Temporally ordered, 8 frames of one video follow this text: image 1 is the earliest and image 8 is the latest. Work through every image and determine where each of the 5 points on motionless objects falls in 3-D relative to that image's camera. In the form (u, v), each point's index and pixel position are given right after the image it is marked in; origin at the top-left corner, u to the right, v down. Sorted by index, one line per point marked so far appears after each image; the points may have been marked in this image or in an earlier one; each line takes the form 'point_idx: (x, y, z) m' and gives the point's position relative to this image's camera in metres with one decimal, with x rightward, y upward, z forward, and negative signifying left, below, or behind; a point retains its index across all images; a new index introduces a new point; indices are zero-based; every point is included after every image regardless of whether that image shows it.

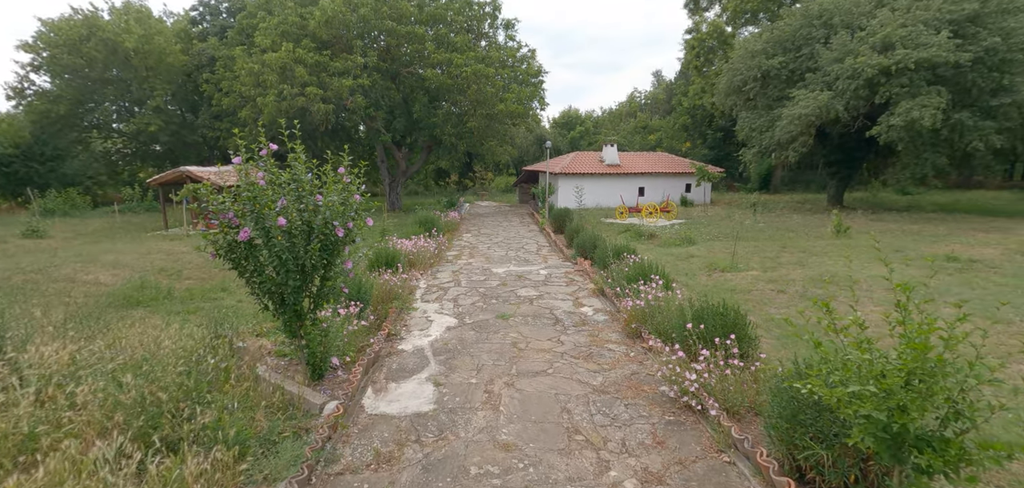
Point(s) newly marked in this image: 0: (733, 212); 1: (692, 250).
0: (+8.7, +1.2, +18.9) m
1: (+4.1, -0.1, +11.0) m
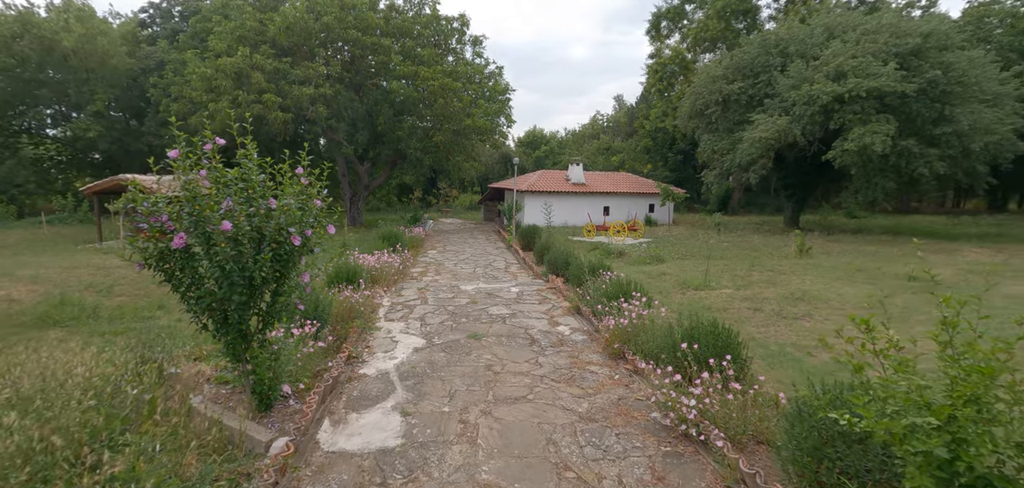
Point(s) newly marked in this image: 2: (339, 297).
0: (+7.4, +0.5, +19.2) m
1: (+3.4, -0.6, +10.9) m
2: (-2.3, -0.7, +6.4) m
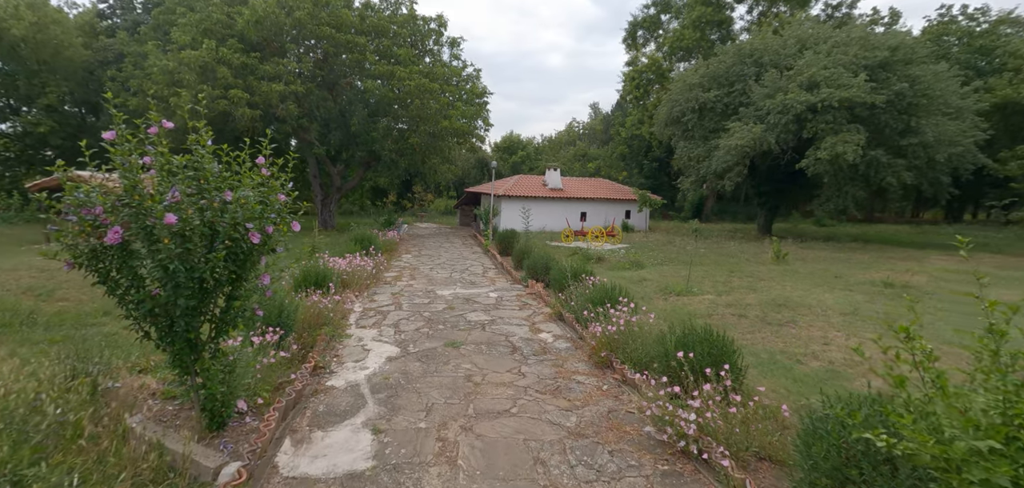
0: (+6.5, +0.2, +19.3) m
1: (+2.9, -0.7, +10.8) m
2: (-2.6, -0.7, +6.0) m
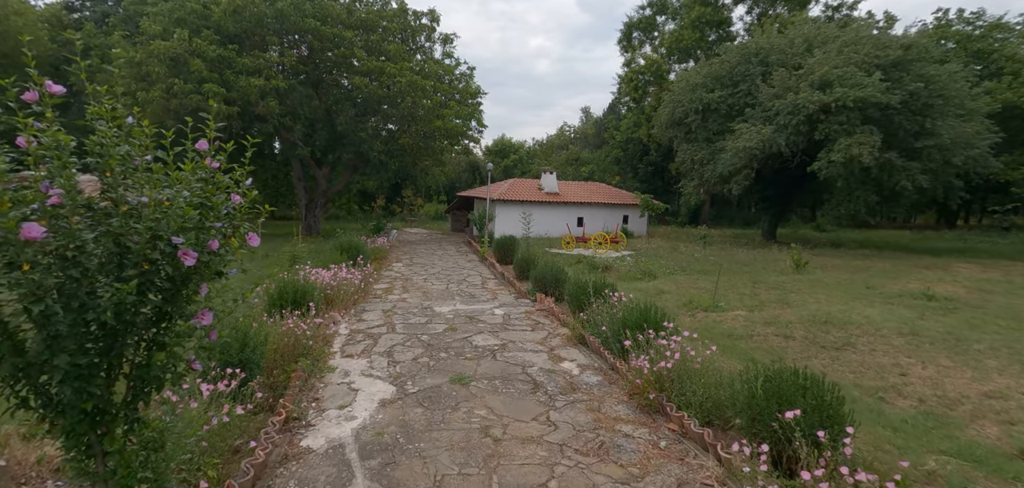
0: (+6.3, 0.0, +18.4) m
1: (+3.0, -0.8, +9.8) m
2: (-2.4, -0.9, +4.9) m
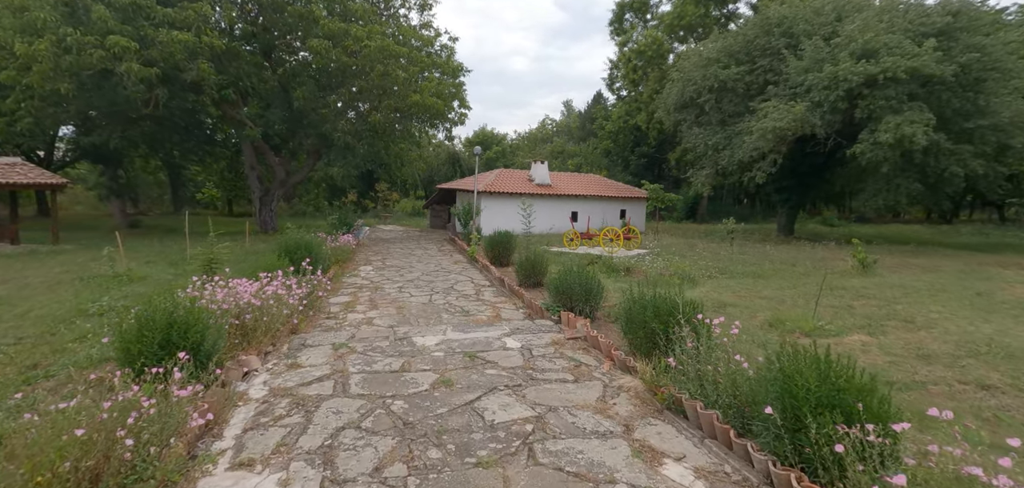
0: (+6.0, +0.1, +16.1) m
1: (+3.1, -0.8, +7.4) m
2: (-2.0, -0.8, +2.2) m
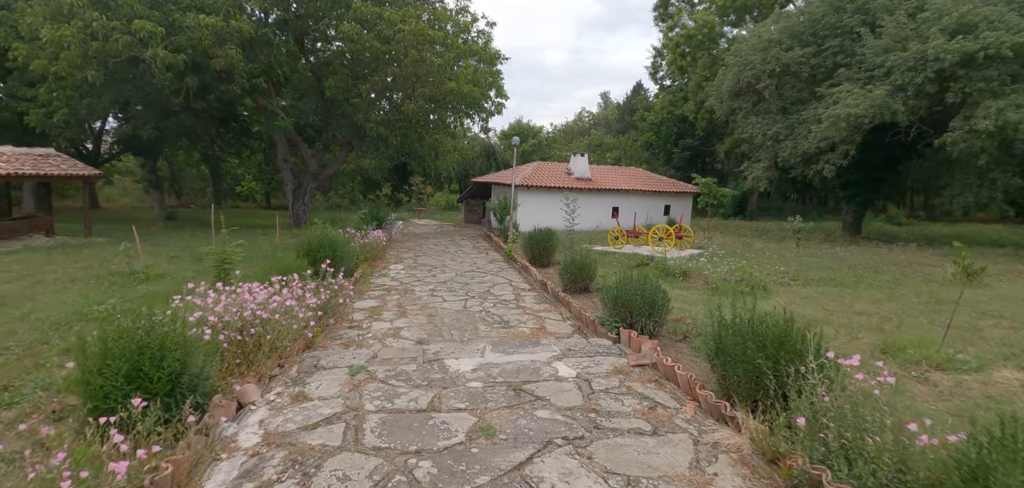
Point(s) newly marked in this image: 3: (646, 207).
0: (+7.2, +0.1, +14.7) m
1: (+3.7, -0.8, +6.2) m
2: (-1.8, -0.9, +1.5) m
3: (+5.5, +1.5, +19.4) m
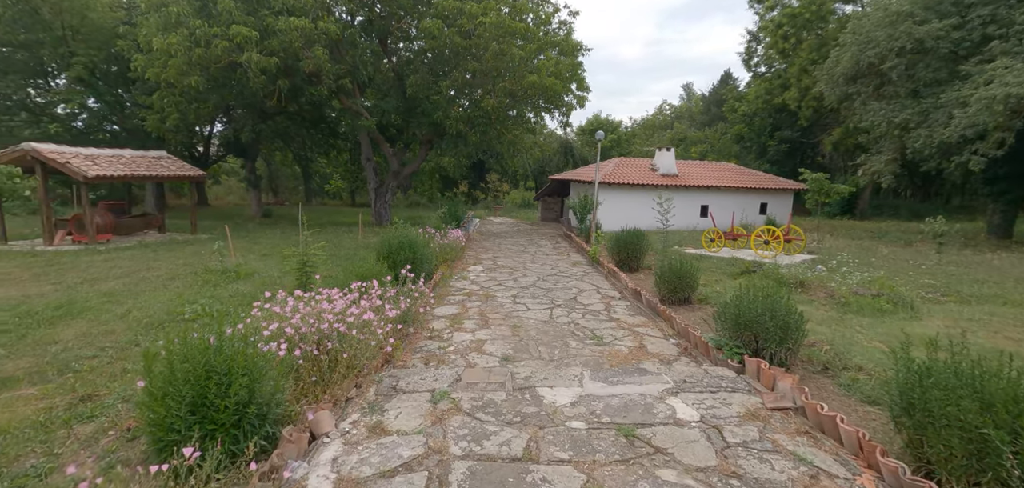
0: (+9.5, 0.0, +12.8) m
1: (+4.7, -0.9, +5.0) m
2: (-1.4, -1.0, +1.1) m
3: (+8.5, +1.4, +17.7) m
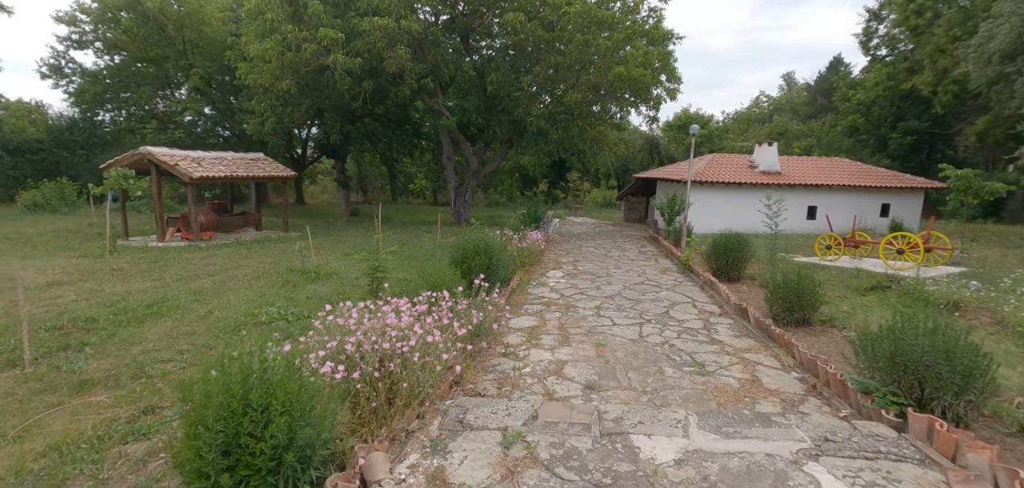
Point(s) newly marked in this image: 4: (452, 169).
0: (+11.4, -0.3, +10.5) m
1: (+5.4, -1.1, +3.6) m
2: (-1.2, -1.0, +0.7) m
3: (+11.2, +1.2, +15.5) m
4: (-2.2, +2.7, +17.6) m
